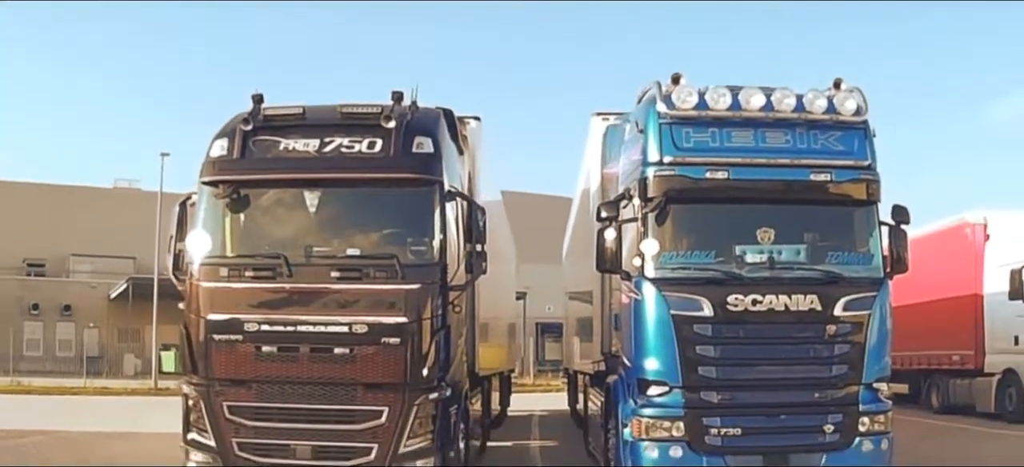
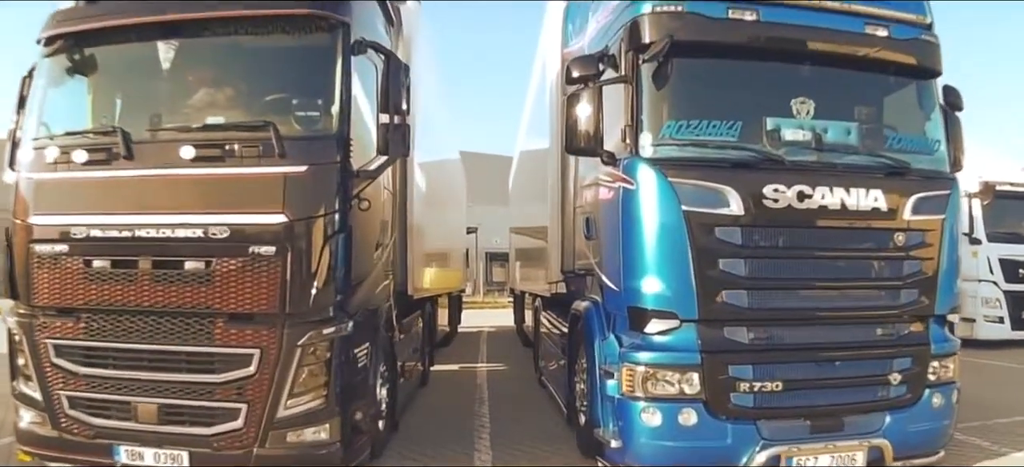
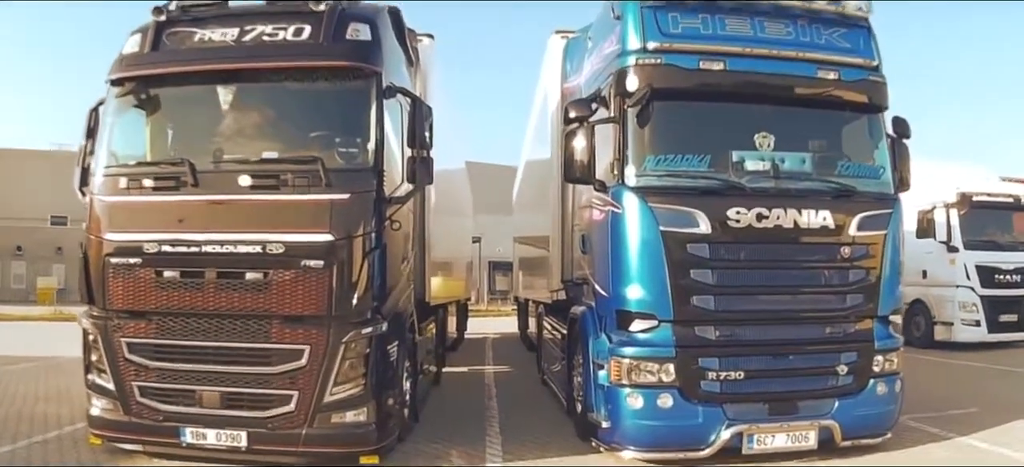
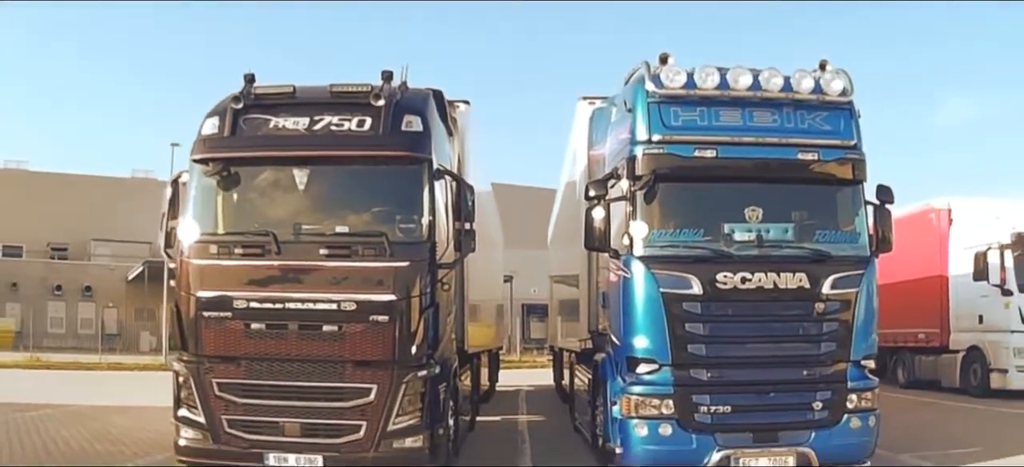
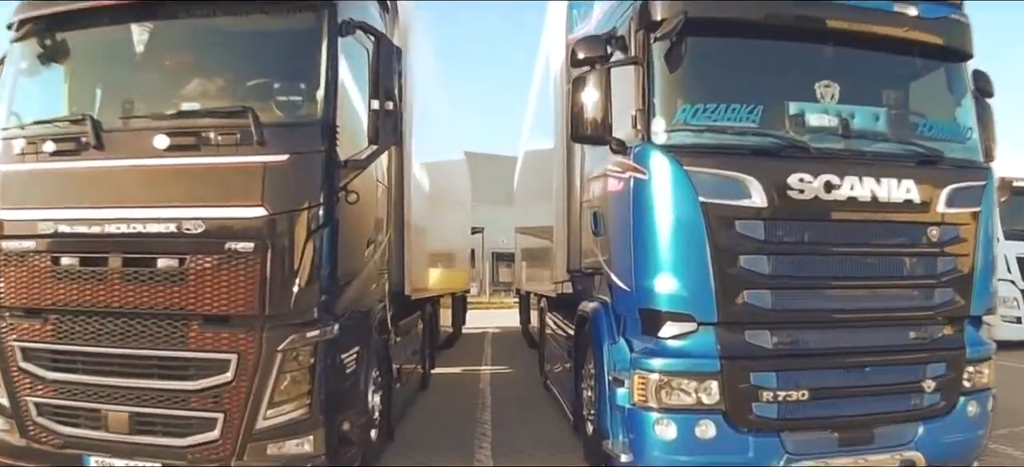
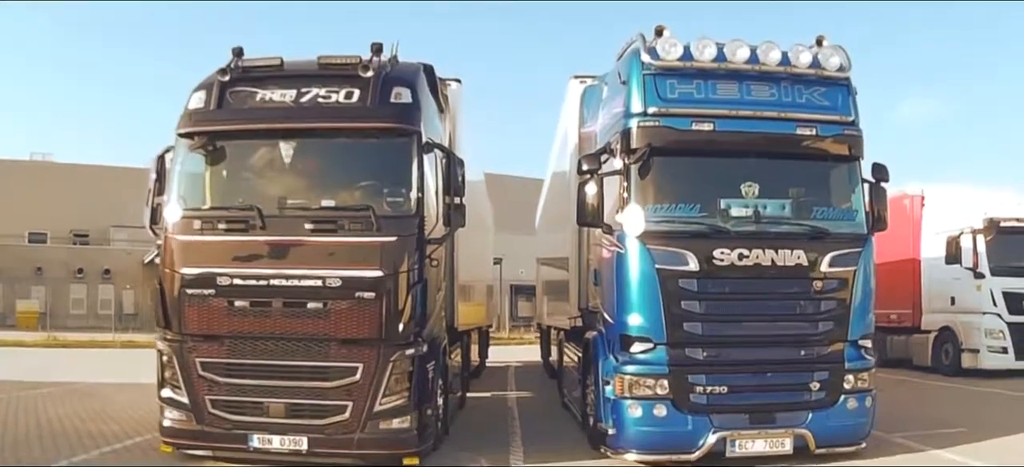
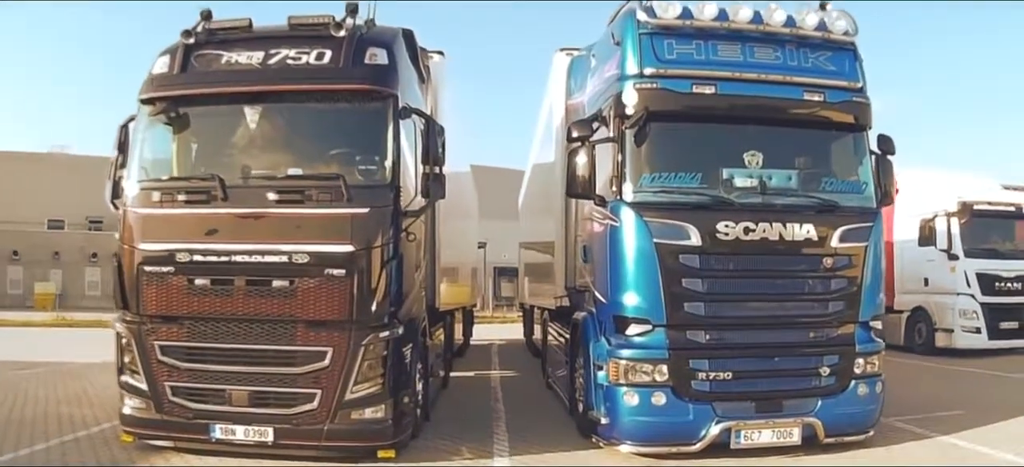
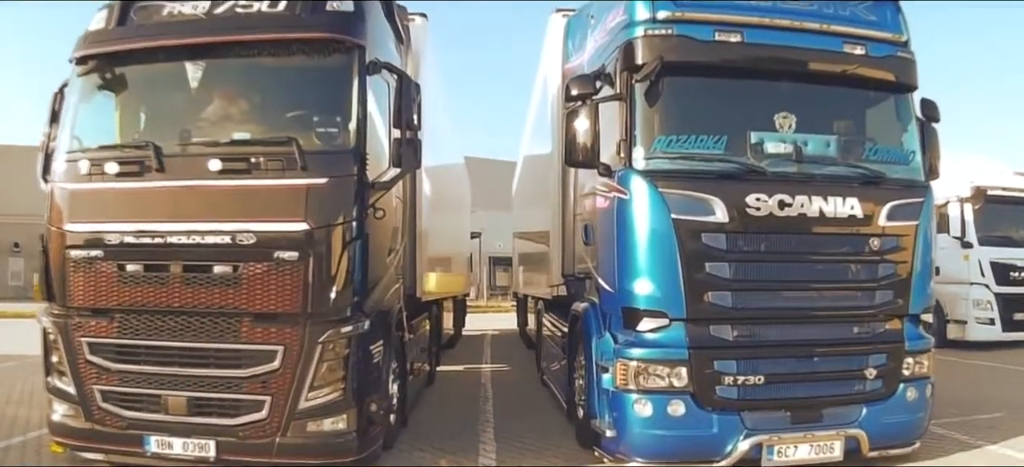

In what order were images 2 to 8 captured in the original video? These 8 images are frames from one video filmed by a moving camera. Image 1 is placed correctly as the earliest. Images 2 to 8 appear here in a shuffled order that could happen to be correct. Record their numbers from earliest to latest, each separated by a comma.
4, 6, 7, 3, 8, 2, 5
